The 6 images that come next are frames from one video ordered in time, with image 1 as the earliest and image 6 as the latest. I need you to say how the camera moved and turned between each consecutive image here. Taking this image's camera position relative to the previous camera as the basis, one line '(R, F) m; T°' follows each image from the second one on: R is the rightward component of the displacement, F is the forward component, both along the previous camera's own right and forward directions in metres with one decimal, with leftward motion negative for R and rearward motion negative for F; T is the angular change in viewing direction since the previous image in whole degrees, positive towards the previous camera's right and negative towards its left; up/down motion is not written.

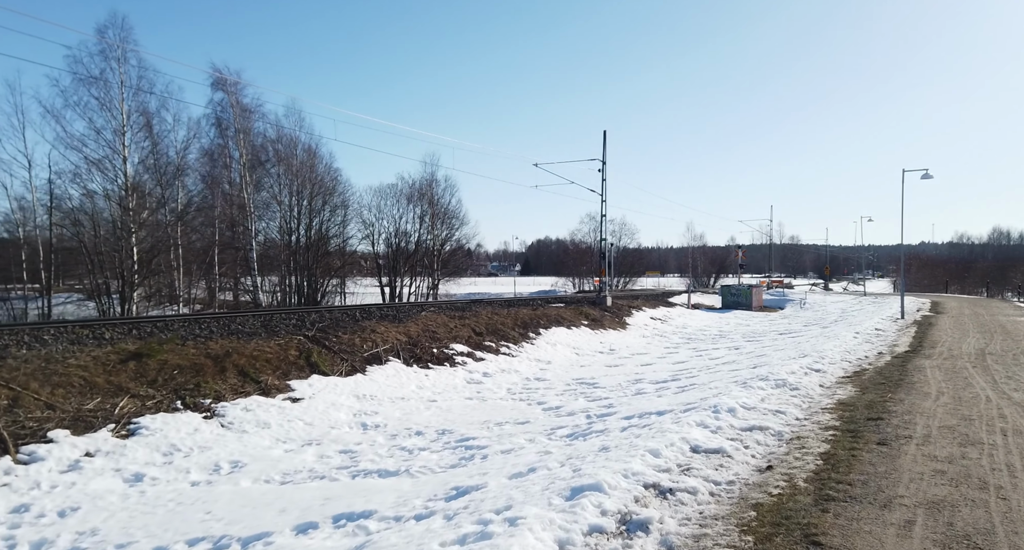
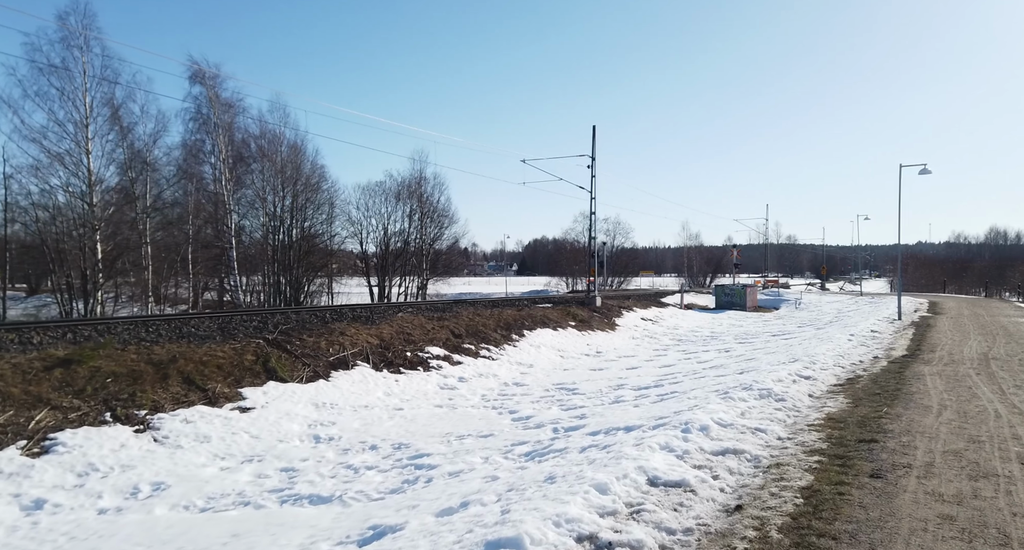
(+0.6, +1.0) m; 0°
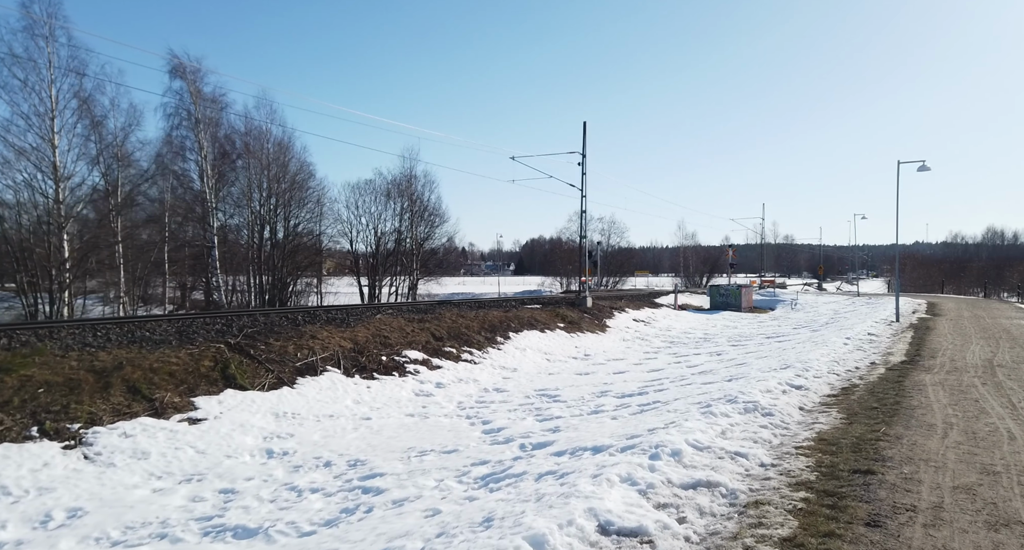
(+0.5, +0.9) m; 0°
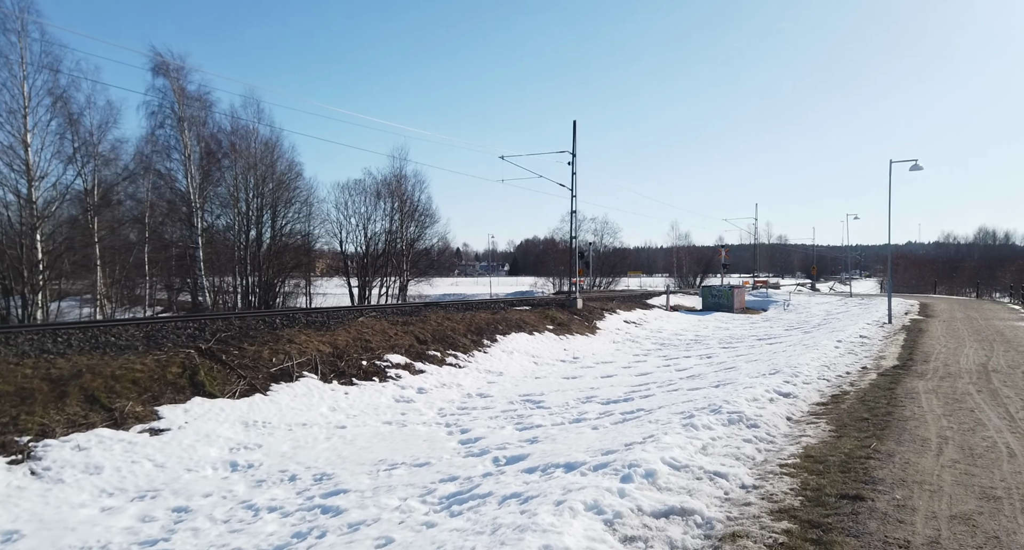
(+0.3, +0.5) m; 0°
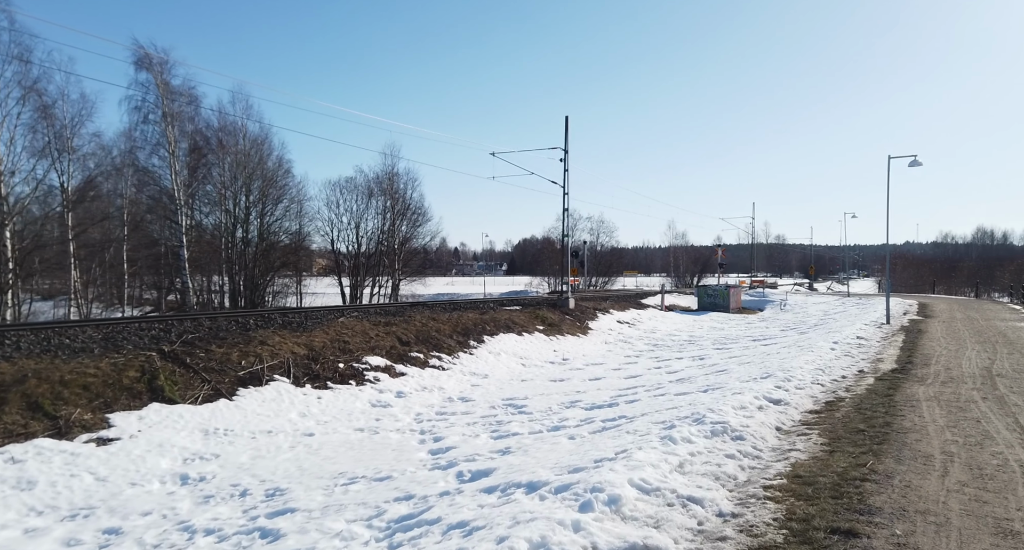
(+0.4, +0.7) m; 0°
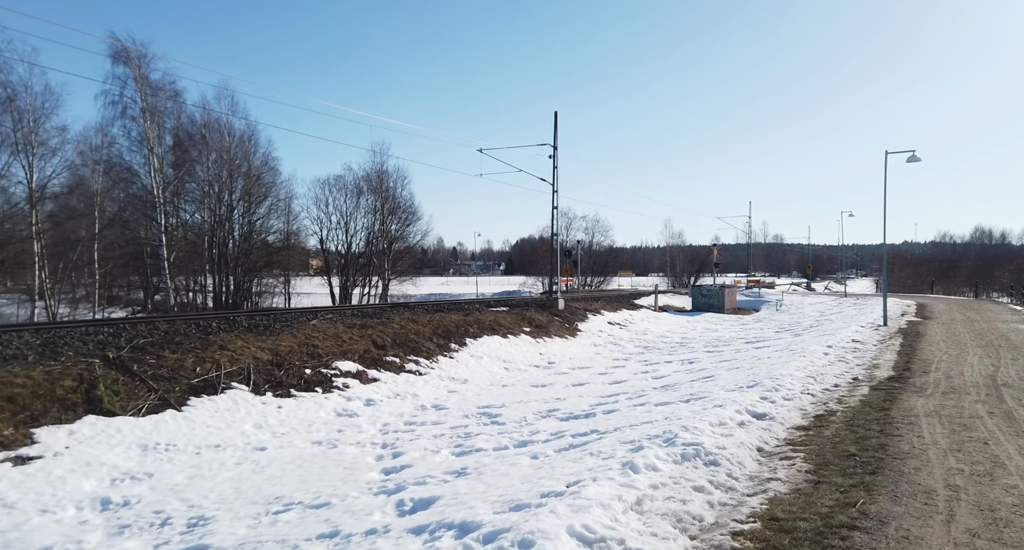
(+0.5, +0.9) m; 0°
